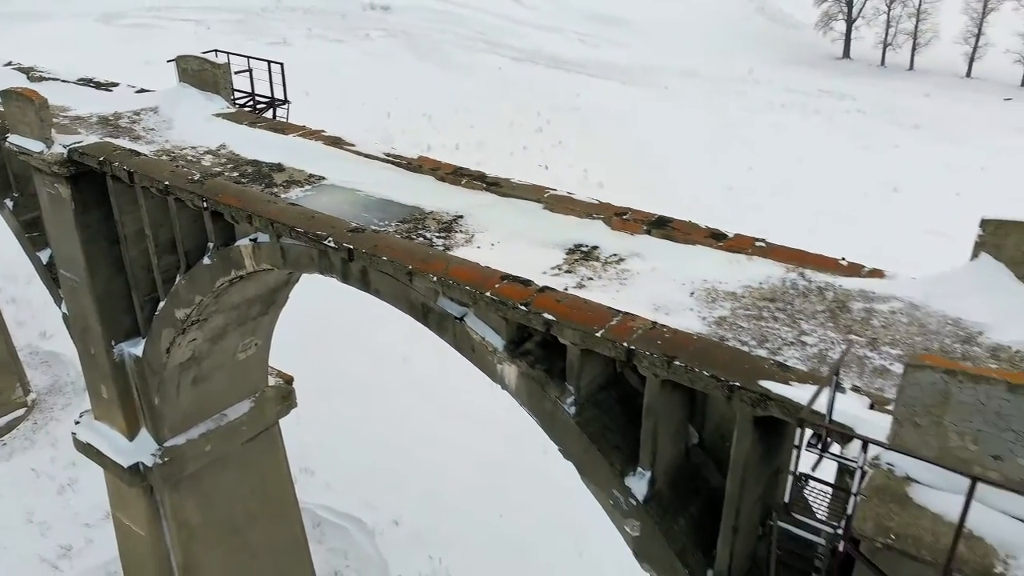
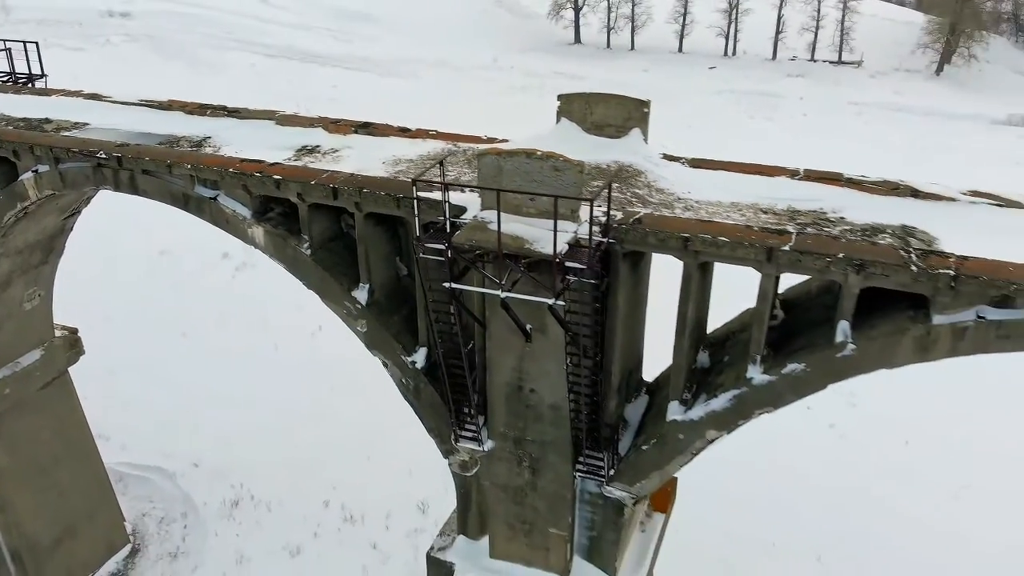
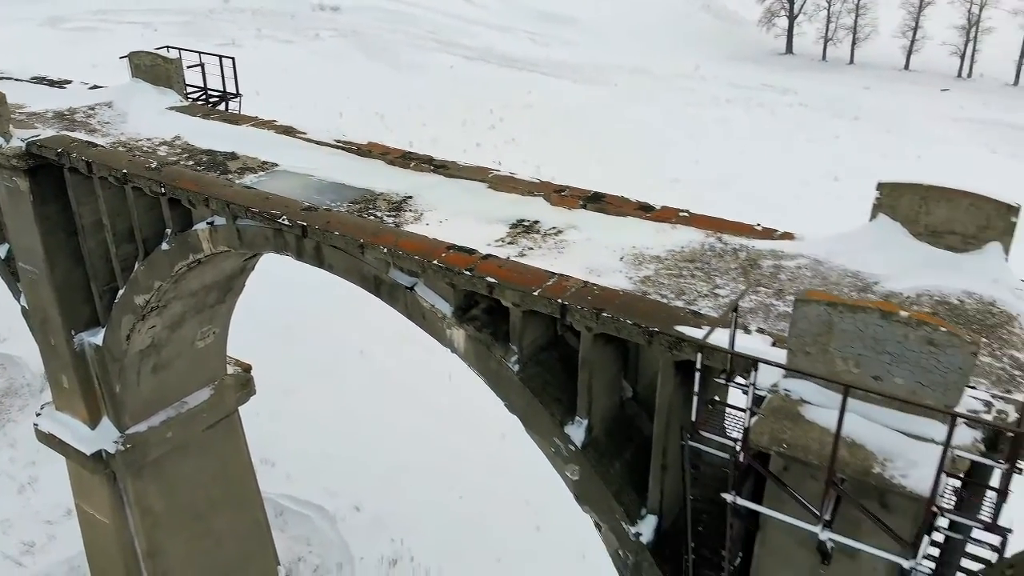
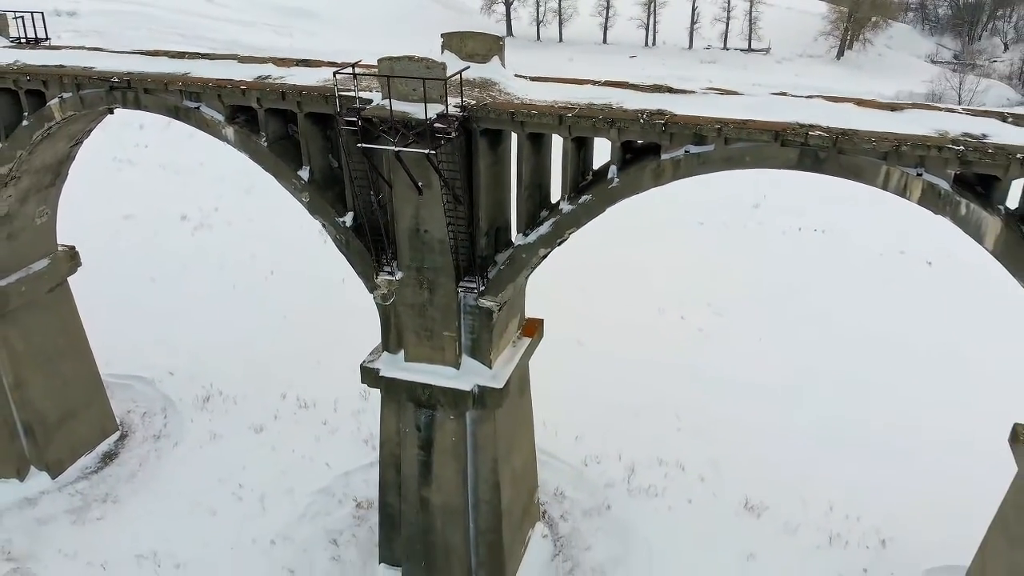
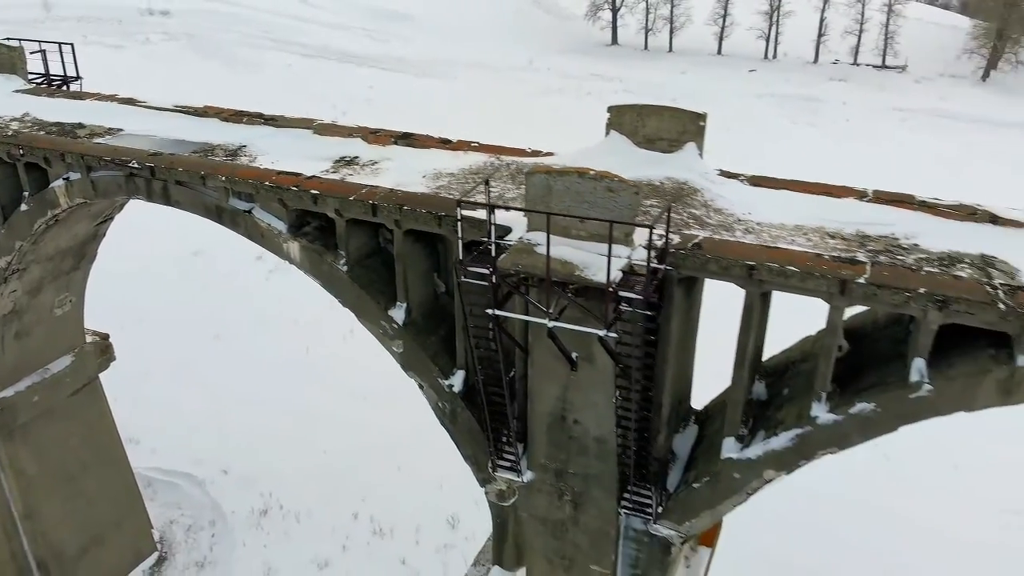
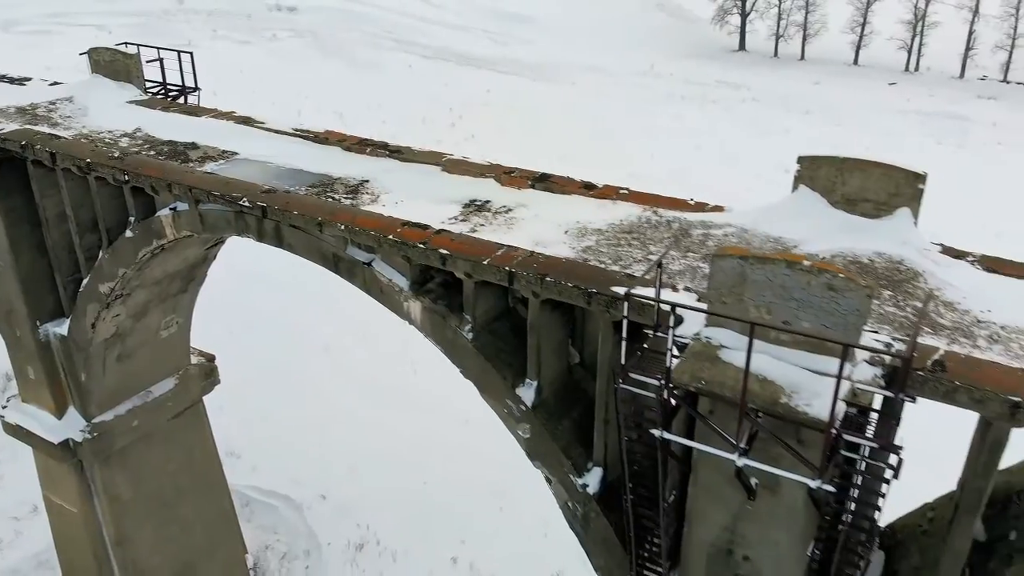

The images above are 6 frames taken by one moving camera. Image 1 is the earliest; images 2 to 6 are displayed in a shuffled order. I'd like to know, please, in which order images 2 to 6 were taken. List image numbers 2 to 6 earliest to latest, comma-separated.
3, 6, 5, 2, 4
